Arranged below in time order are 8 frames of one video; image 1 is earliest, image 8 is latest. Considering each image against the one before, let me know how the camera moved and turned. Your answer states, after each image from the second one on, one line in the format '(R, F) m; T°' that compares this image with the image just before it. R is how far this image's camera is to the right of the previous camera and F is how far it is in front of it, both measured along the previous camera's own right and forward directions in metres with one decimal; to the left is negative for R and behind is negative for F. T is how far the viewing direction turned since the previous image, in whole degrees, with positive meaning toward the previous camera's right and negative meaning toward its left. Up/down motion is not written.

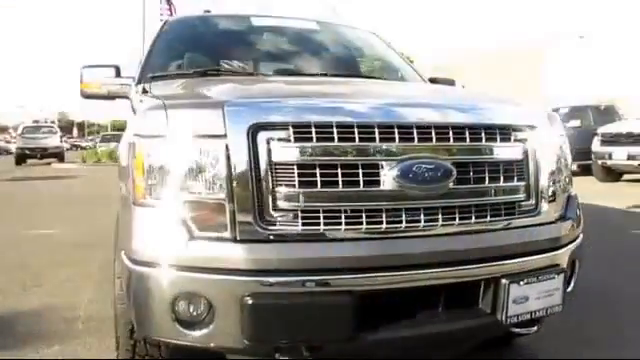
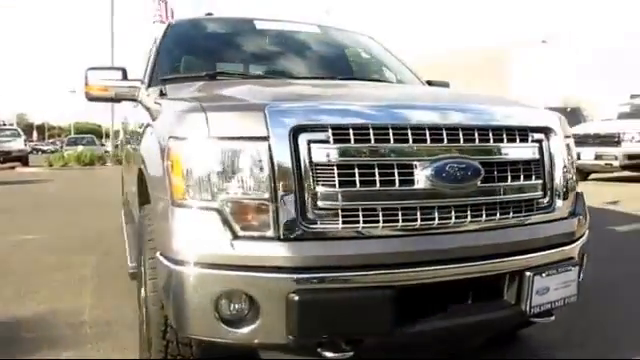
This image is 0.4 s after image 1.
(-0.3, -0.1) m; +4°
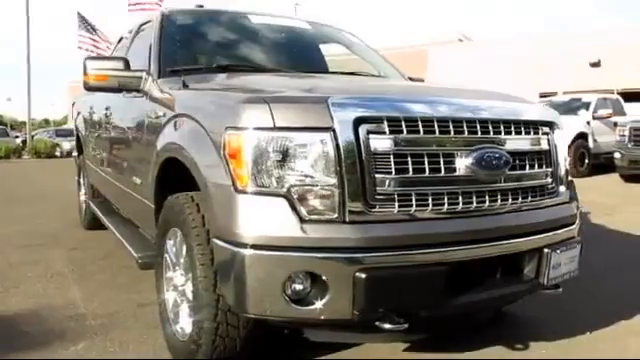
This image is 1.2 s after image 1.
(-0.7, -0.1) m; +9°
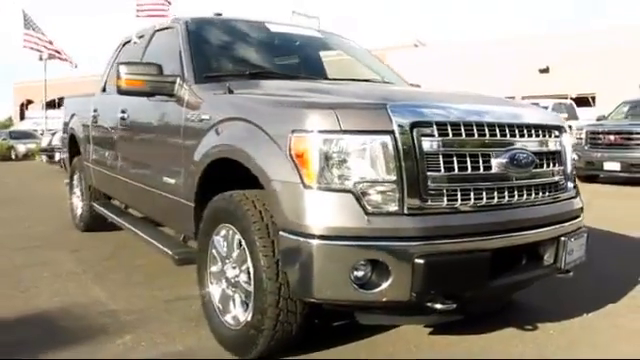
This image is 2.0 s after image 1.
(-0.6, -0.3) m; +6°
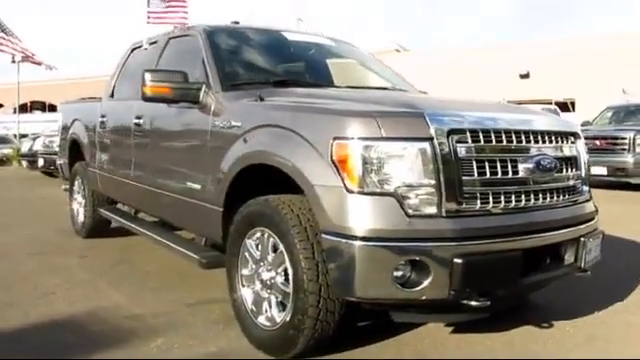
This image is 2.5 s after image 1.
(-0.4, -0.1) m; +3°
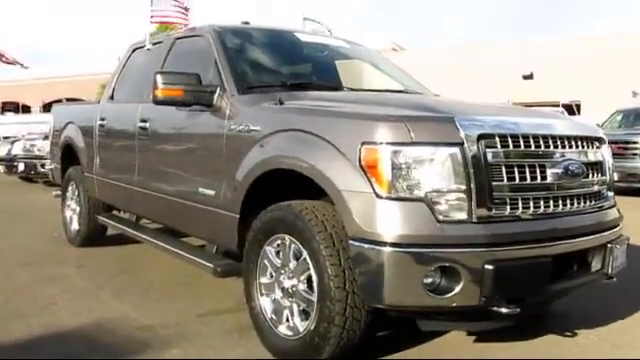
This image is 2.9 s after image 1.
(-0.2, +0.1) m; +1°
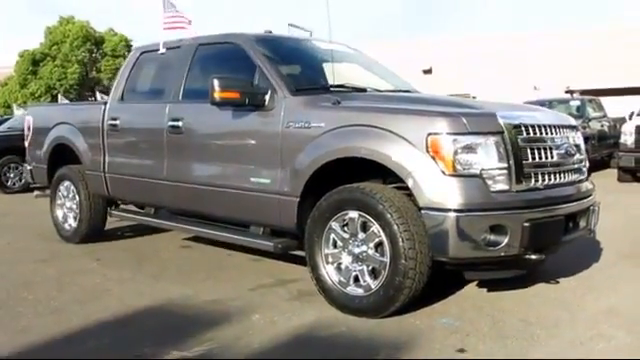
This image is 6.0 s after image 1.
(-1.2, -0.7) m; +10°
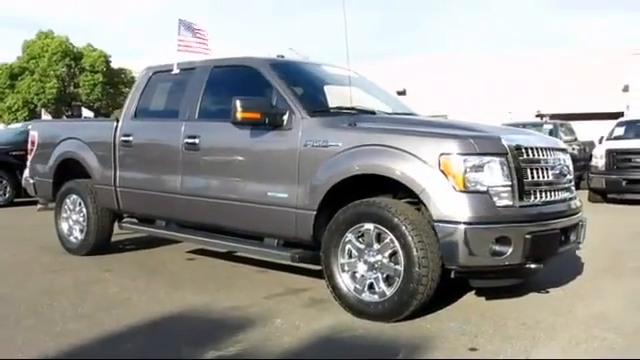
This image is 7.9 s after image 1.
(-0.4, -0.4) m; +3°
